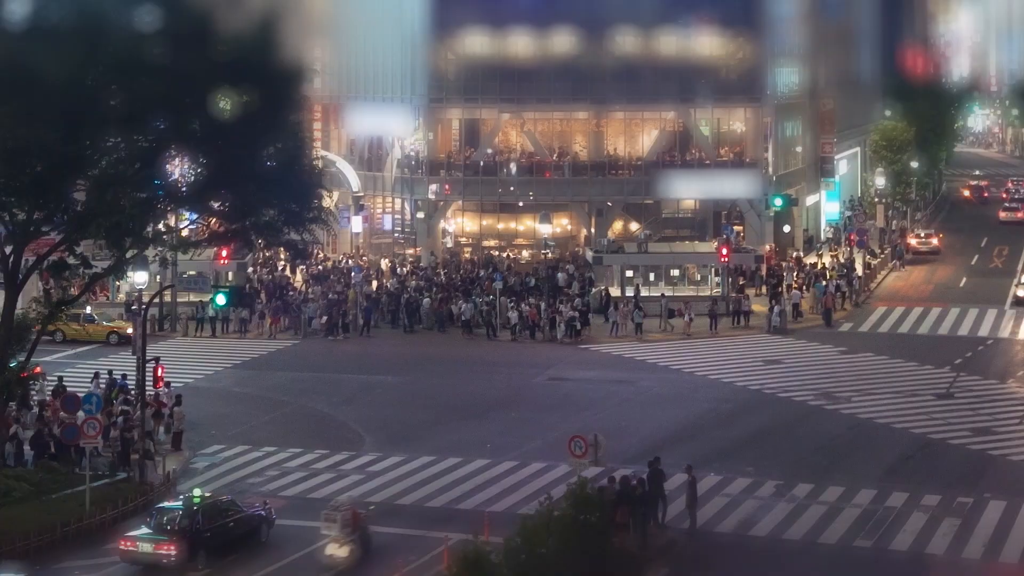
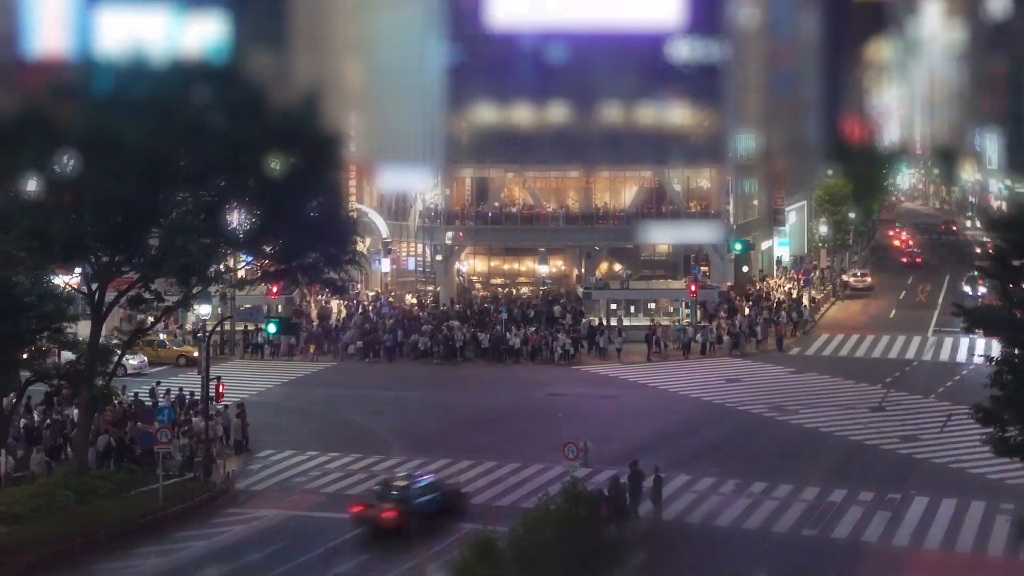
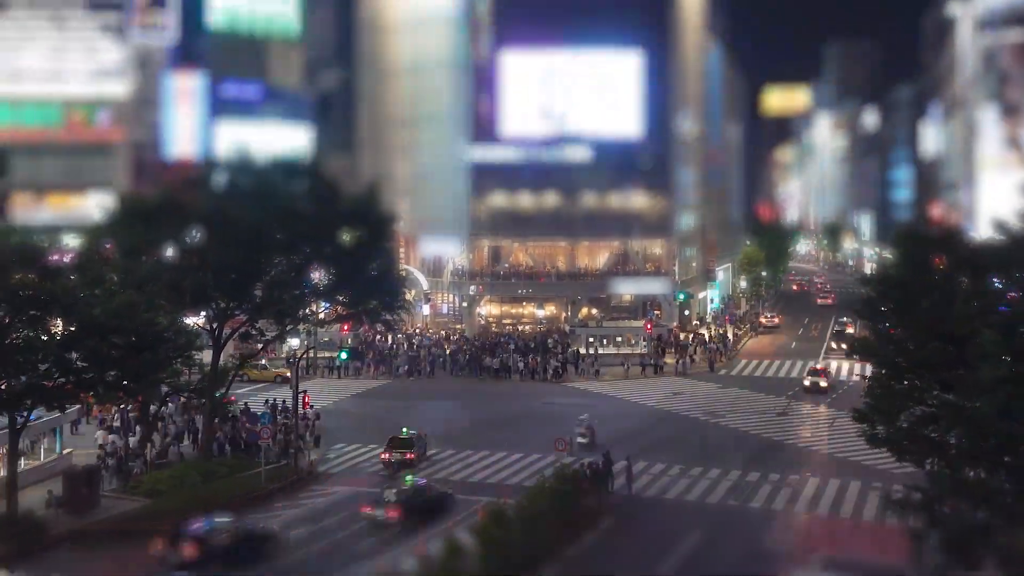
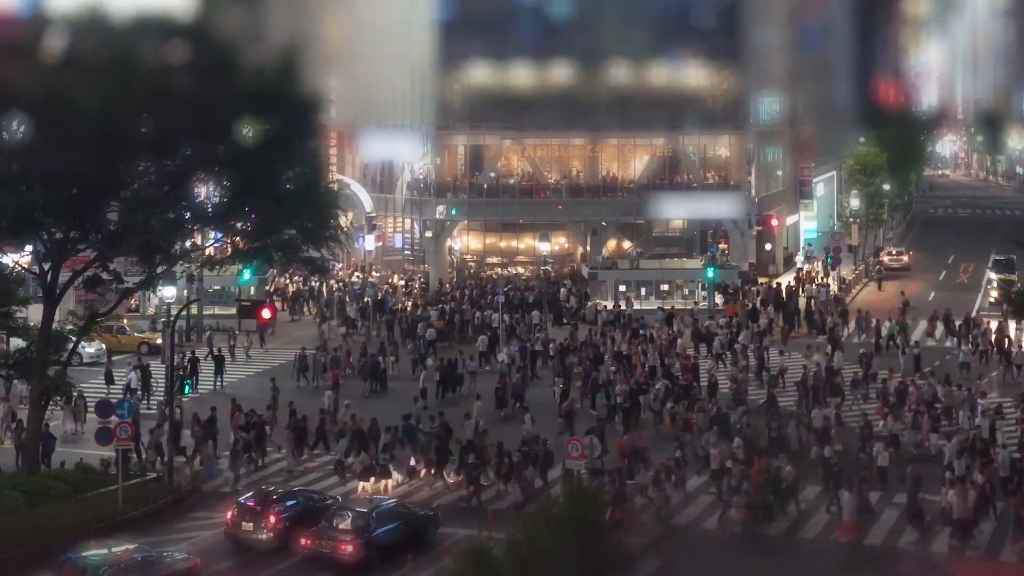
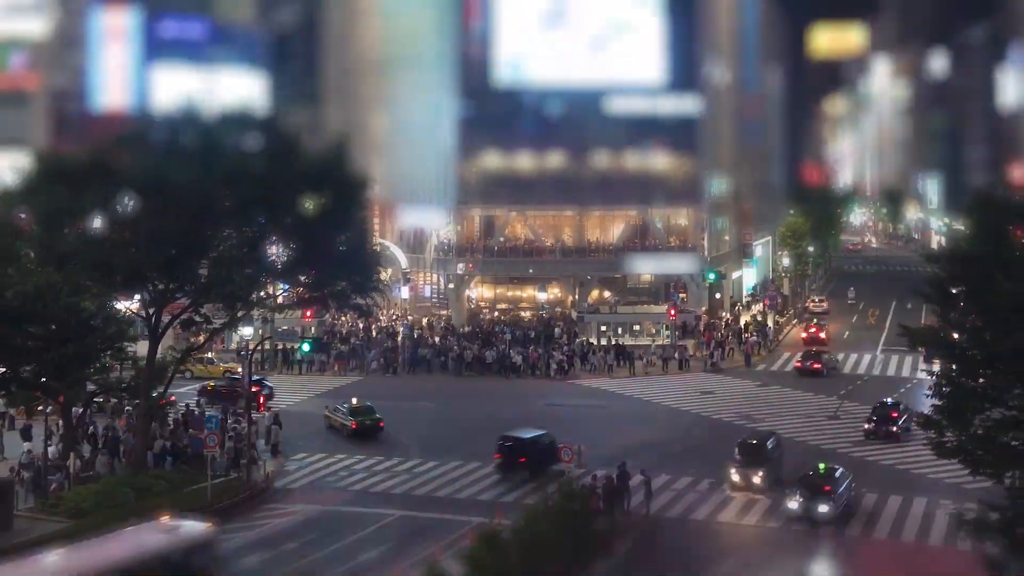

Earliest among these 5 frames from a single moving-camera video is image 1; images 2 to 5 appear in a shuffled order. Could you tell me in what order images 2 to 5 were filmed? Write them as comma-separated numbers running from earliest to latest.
4, 2, 5, 3
